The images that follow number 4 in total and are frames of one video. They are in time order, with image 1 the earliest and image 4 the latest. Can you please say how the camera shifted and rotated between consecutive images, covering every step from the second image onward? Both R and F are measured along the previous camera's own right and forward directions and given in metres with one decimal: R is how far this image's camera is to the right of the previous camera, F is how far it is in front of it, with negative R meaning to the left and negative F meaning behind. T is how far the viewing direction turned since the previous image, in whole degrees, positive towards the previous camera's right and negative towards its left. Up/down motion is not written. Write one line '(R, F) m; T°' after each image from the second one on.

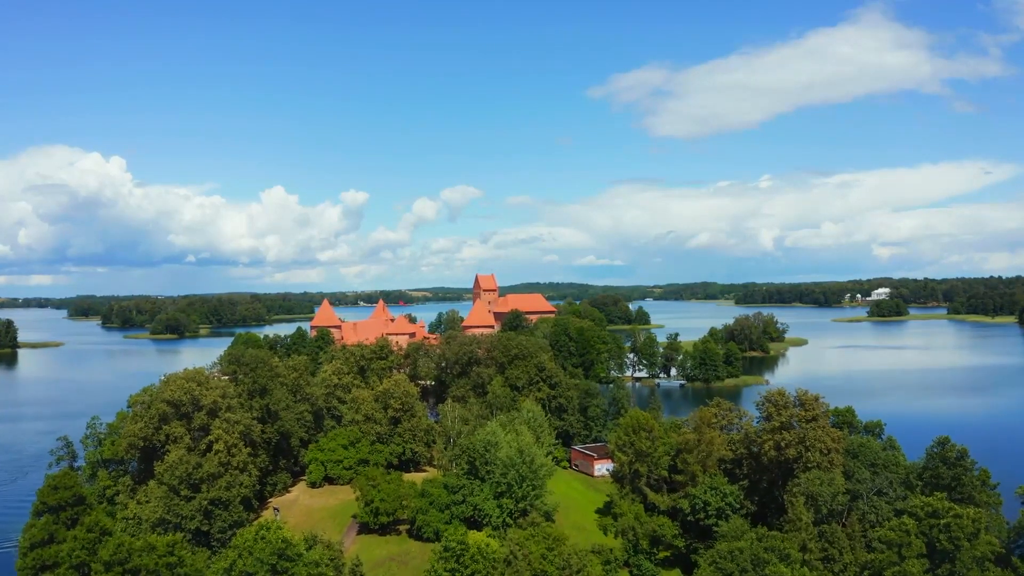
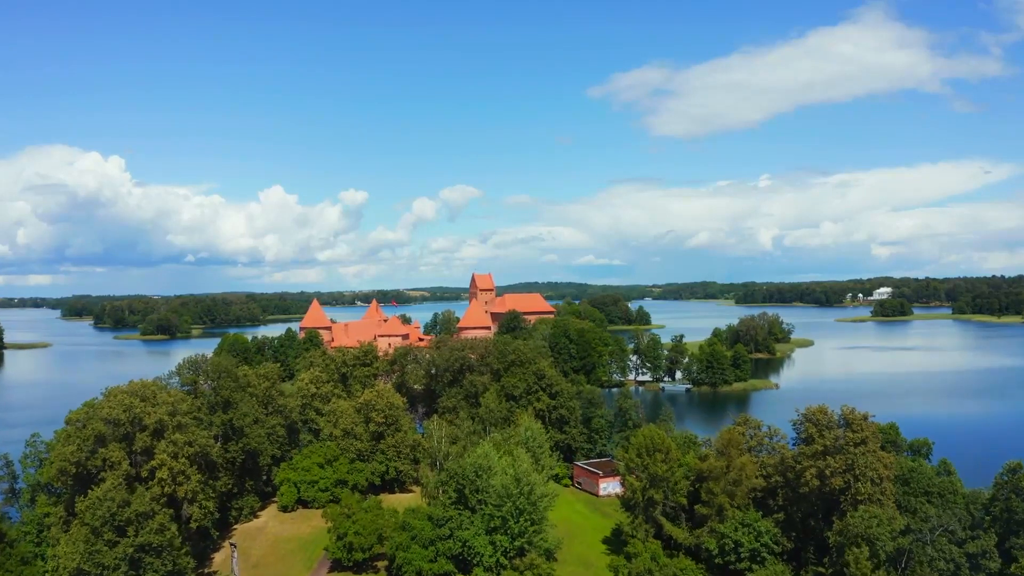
(+0.2, +4.7) m; 0°
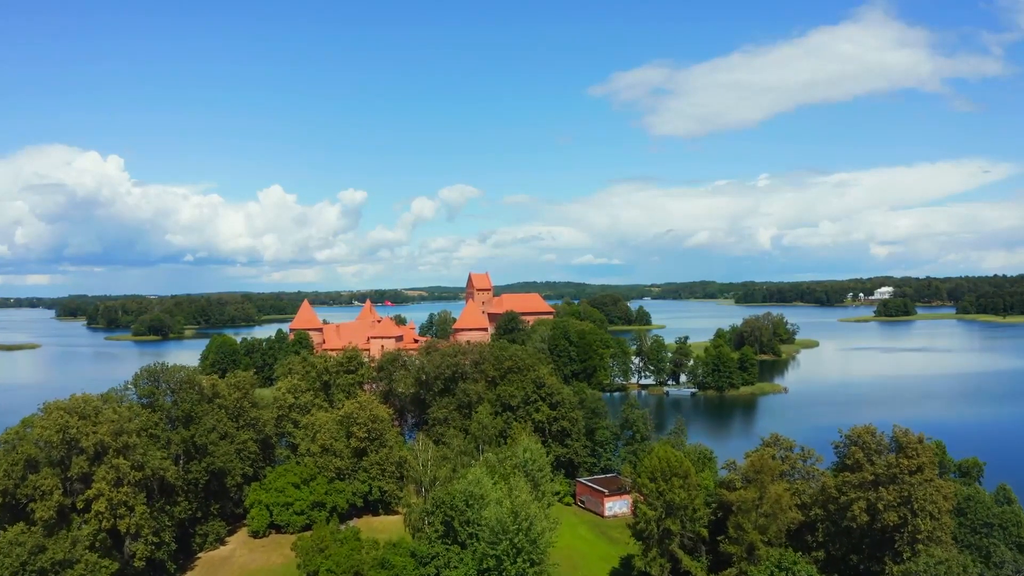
(+0.1, +3.9) m; 0°
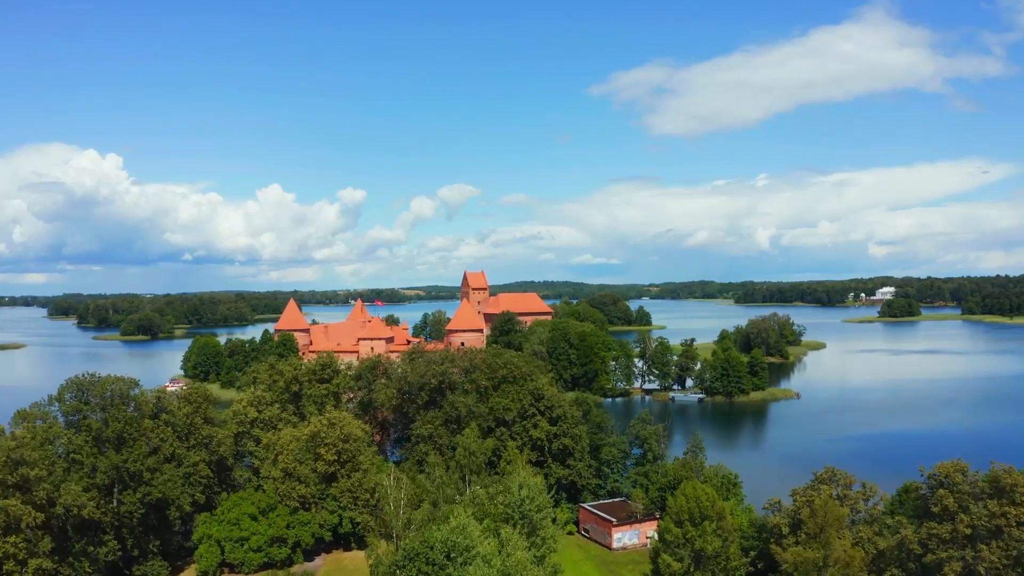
(+0.2, +5.1) m; 0°
